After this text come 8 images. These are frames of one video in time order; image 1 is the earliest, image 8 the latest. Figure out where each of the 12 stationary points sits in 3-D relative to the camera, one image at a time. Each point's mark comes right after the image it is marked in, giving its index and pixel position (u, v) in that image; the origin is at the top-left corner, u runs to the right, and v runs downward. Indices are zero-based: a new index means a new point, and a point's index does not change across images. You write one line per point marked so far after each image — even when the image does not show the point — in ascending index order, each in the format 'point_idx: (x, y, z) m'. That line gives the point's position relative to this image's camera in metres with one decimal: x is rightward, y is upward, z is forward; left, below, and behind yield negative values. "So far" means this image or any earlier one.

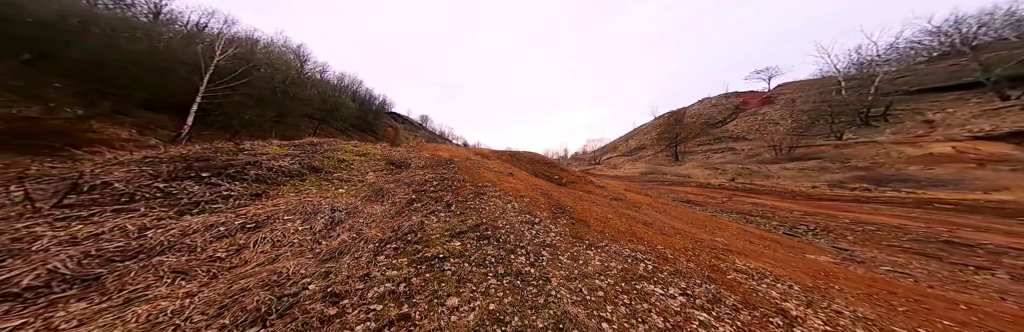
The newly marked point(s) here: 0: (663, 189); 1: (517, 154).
0: (+11.6, -1.7, +14.1) m
1: (+0.5, +1.1, +17.4) m
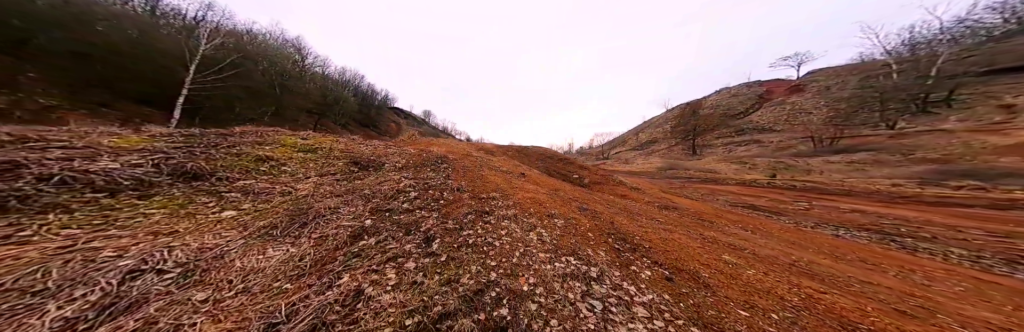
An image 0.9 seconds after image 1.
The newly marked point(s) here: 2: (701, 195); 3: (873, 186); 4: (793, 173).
0: (+12.2, -1.4, +11.9) m
1: (+1.1, +1.4, +15.3) m
2: (+10.4, -1.5, +10.0) m
3: (+21.3, -1.1, +10.7) m
4: (+28.1, -0.7, +18.1) m
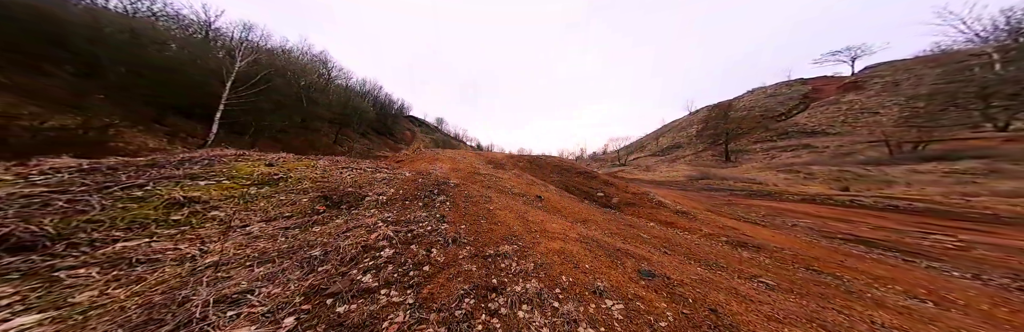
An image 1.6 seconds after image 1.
0: (+13.0, -2.2, +9.7) m
1: (+2.2, +0.5, +14.0) m
2: (+11.1, -2.3, +7.9) m
3: (+22.0, -1.9, +7.9) m
4: (+29.3, -1.6, +14.9) m
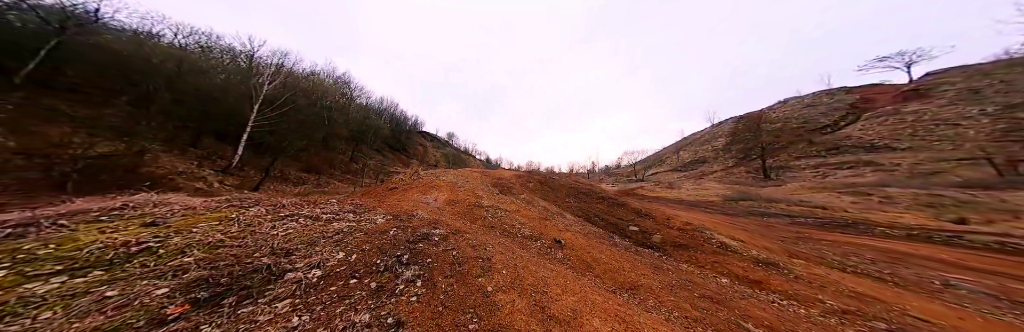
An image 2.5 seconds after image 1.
0: (+13.5, -3.3, +7.3) m
1: (+2.9, -1.0, +12.4) m
2: (+11.5, -3.3, +5.6) m
3: (+22.3, -2.8, +5.0) m
4: (+30.0, -3.2, +11.5) m
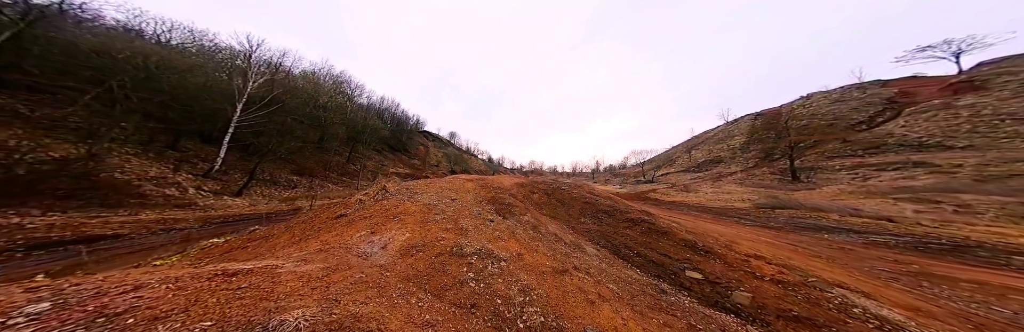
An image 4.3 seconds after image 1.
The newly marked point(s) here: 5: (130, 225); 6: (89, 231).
0: (+13.5, -3.6, +4.8) m
1: (+3.0, -1.3, +10.1) m
2: (+11.4, -3.6, +3.2) m
3: (+22.3, -3.1, +2.4) m
4: (+30.1, -3.4, +8.8) m
5: (-25.5, -3.9, +12.2) m
6: (-25.0, -3.9, +10.8) m
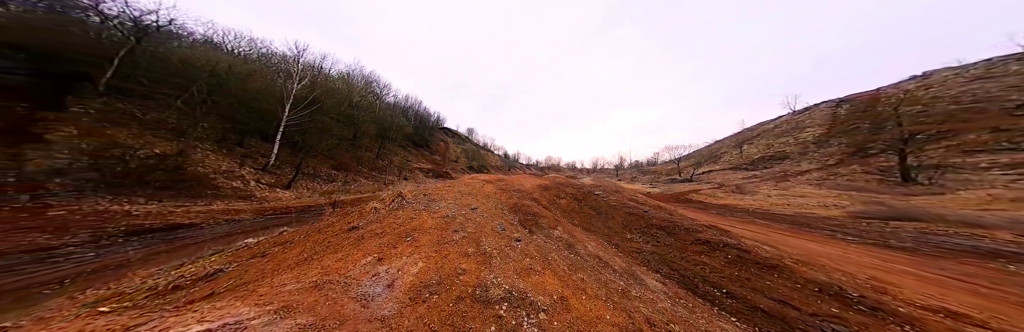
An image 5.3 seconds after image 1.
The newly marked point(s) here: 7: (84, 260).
0: (+14.2, -3.9, +2.2) m
1: (+4.4, -1.4, +8.5) m
2: (+12.0, -3.9, +0.8) m
3: (+22.7, -3.6, -1.2) m
4: (+31.1, -3.7, +4.3) m
5: (-23.7, -3.7, +13.9) m
6: (-23.3, -3.7, +12.5) m
7: (-18.1, -4.0, +7.8) m
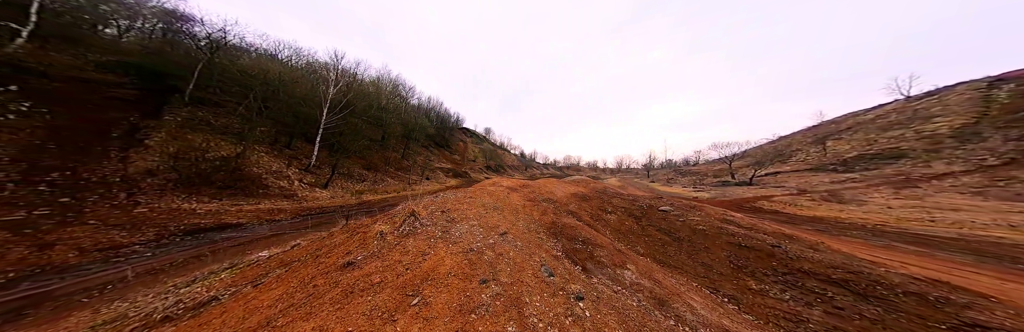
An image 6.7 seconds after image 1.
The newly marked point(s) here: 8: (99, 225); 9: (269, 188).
0: (+14.9, -4.2, -1.2) m
1: (+5.9, -1.6, +6.2) m
2: (+12.5, -4.1, -2.4) m
3: (+22.9, -3.8, -5.6) m
4: (+31.9, -4.0, -1.2) m
5: (-21.4, -3.9, +14.9) m
6: (-21.2, -3.9, +13.4) m
7: (-16.6, -4.2, +8.1) m
8: (-21.7, -3.1, +9.5) m
9: (-25.7, -2.3, +19.2) m
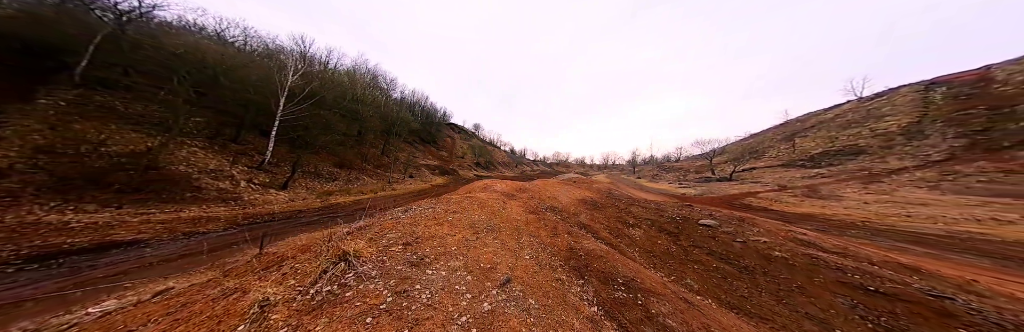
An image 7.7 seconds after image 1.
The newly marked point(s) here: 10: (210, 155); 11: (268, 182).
0: (+15.4, -4.3, -2.0) m
1: (+5.9, -1.6, +4.7) m
2: (+13.1, -4.3, -3.3) m
3: (+23.7, -4.0, -5.8) m
4: (+32.4, -4.0, -0.8) m
5: (-21.9, -3.8, +11.4) m
6: (-21.6, -3.8, +10.0) m
7: (-16.6, -4.2, +5.0) m
8: (-21.8, -3.1, +6.0) m
9: (-26.5, -2.2, +15.4) m
10: (-31.7, +1.1, +18.9) m
11: (-26.9, -1.8, +19.8) m
